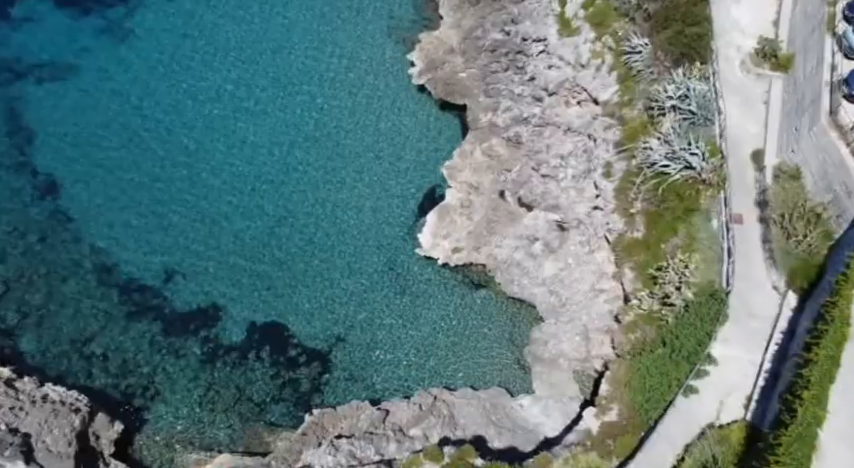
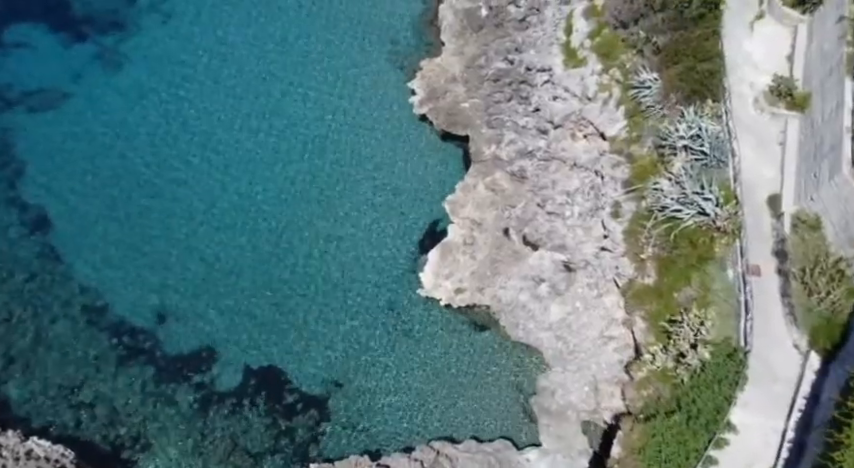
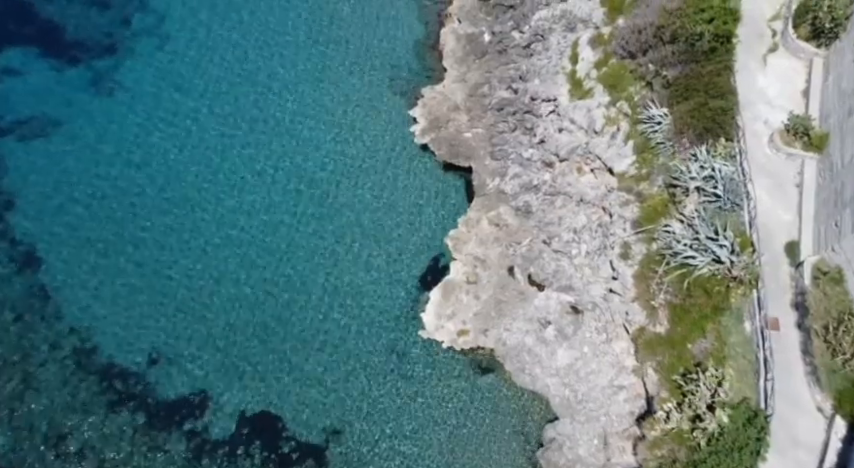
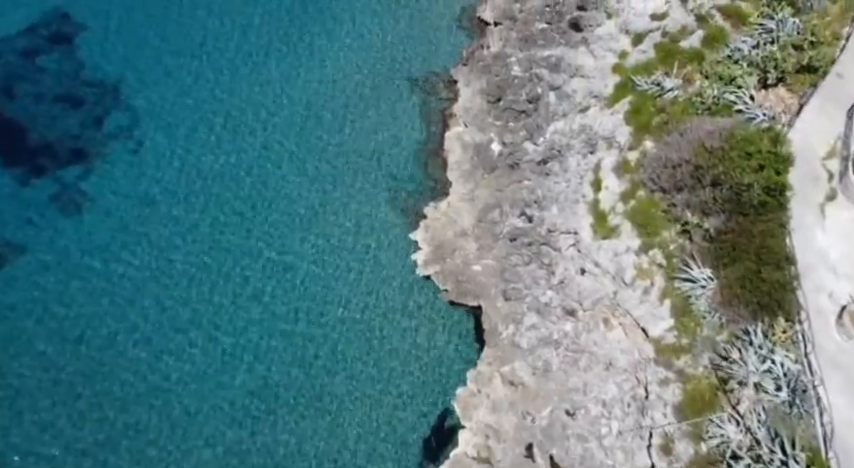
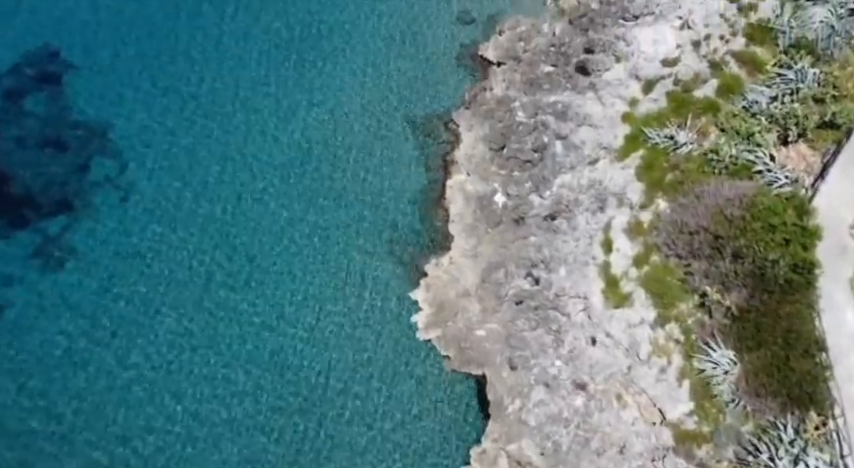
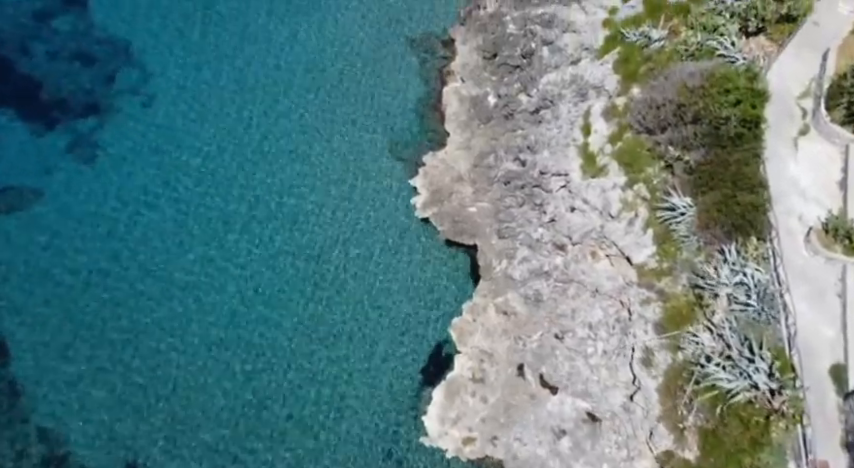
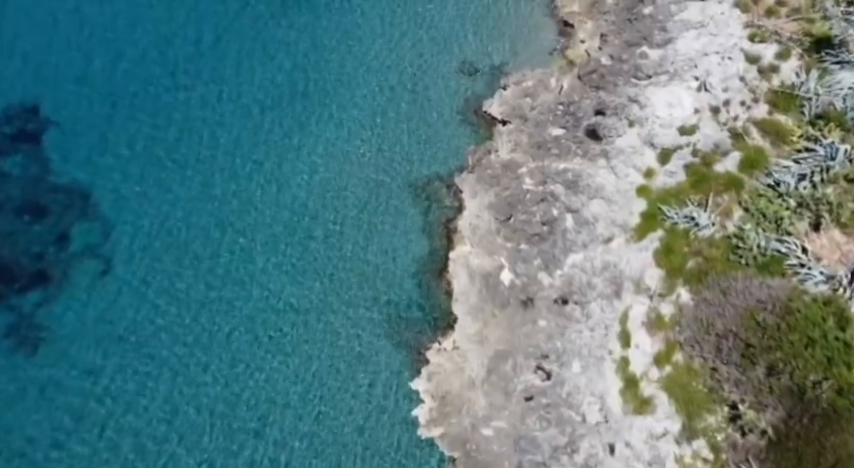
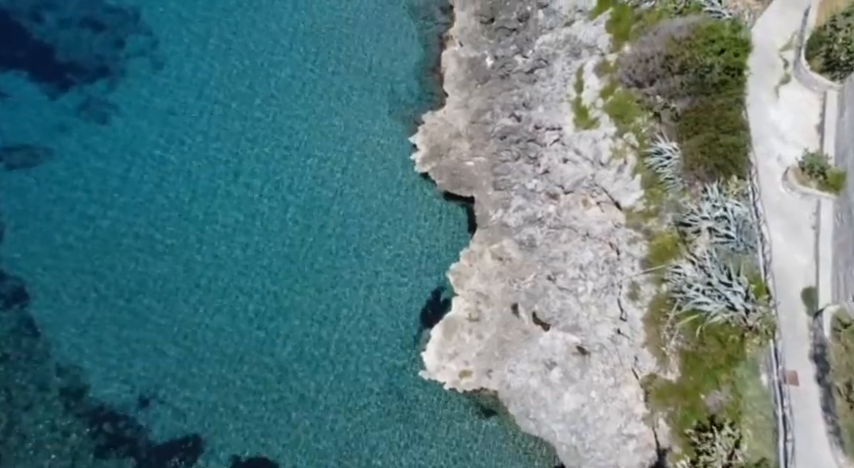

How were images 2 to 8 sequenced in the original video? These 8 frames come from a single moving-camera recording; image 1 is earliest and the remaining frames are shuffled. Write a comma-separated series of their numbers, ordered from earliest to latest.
2, 3, 8, 6, 4, 5, 7
